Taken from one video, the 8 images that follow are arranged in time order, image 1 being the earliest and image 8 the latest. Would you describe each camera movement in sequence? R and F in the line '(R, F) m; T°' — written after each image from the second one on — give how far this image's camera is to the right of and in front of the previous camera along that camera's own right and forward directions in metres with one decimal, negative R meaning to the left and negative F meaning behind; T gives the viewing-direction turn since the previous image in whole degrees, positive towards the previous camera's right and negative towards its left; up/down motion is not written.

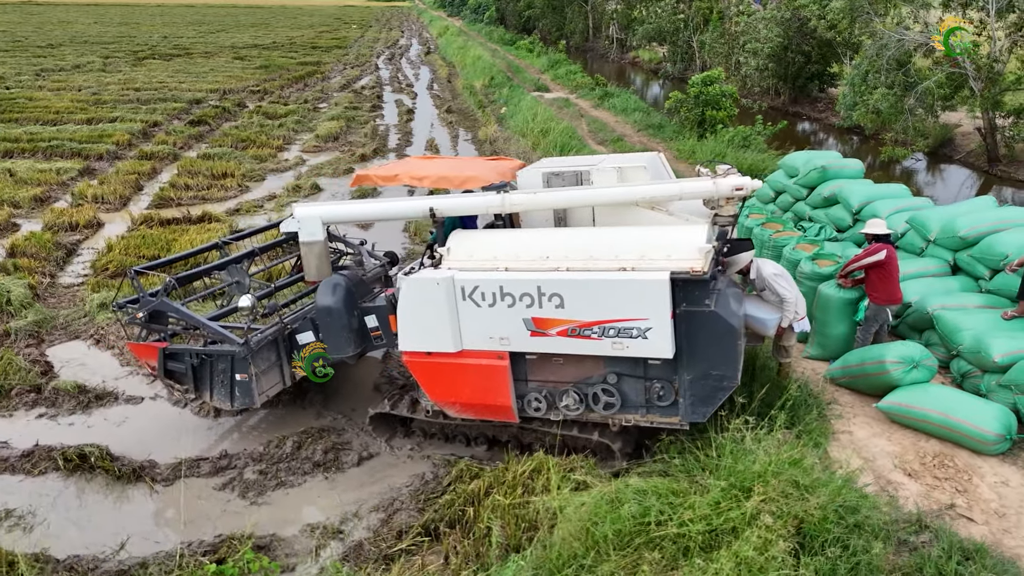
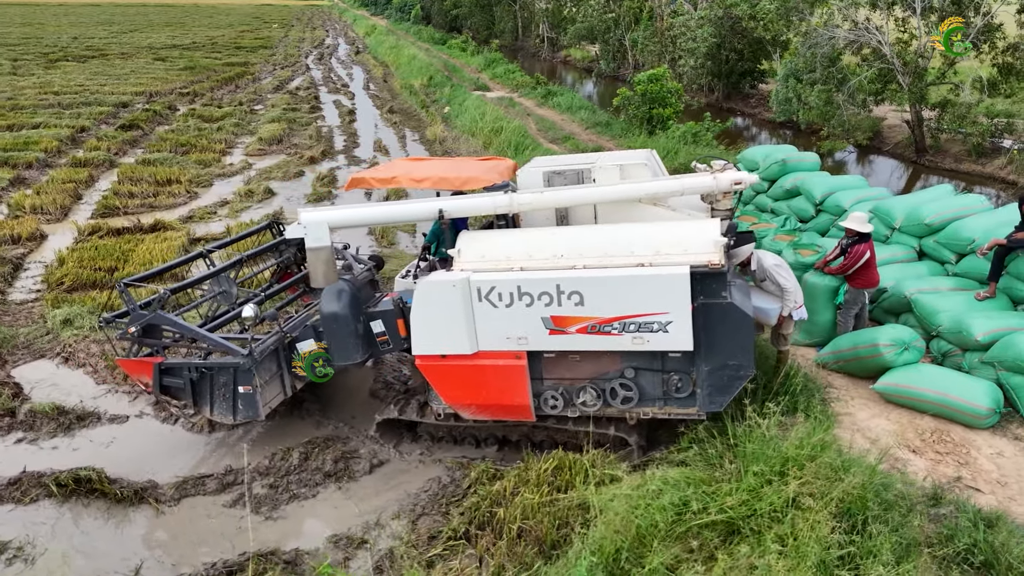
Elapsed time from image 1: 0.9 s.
(-0.5, 0.0) m; +5°
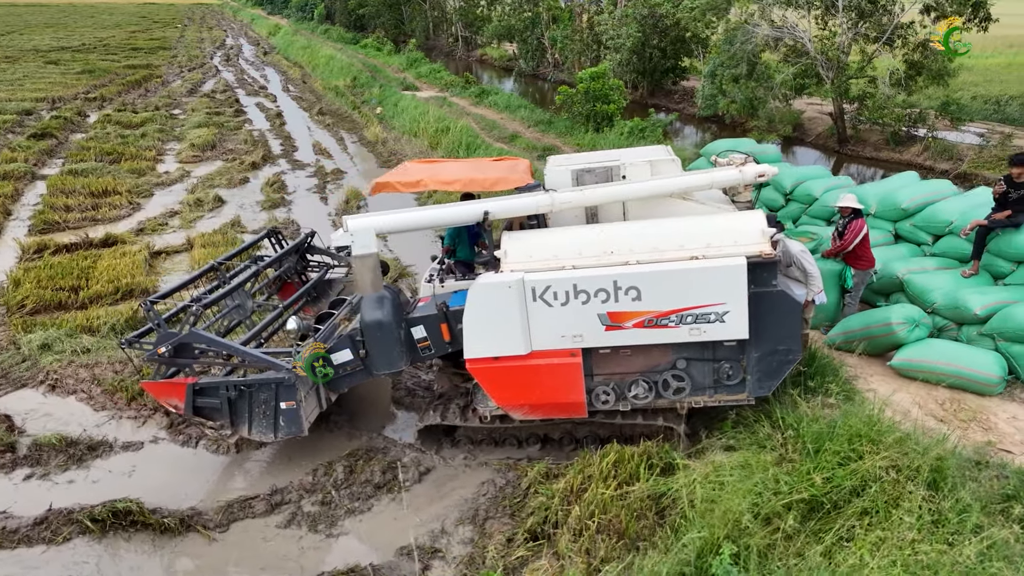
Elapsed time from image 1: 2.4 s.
(-0.8, 0.0) m; +6°
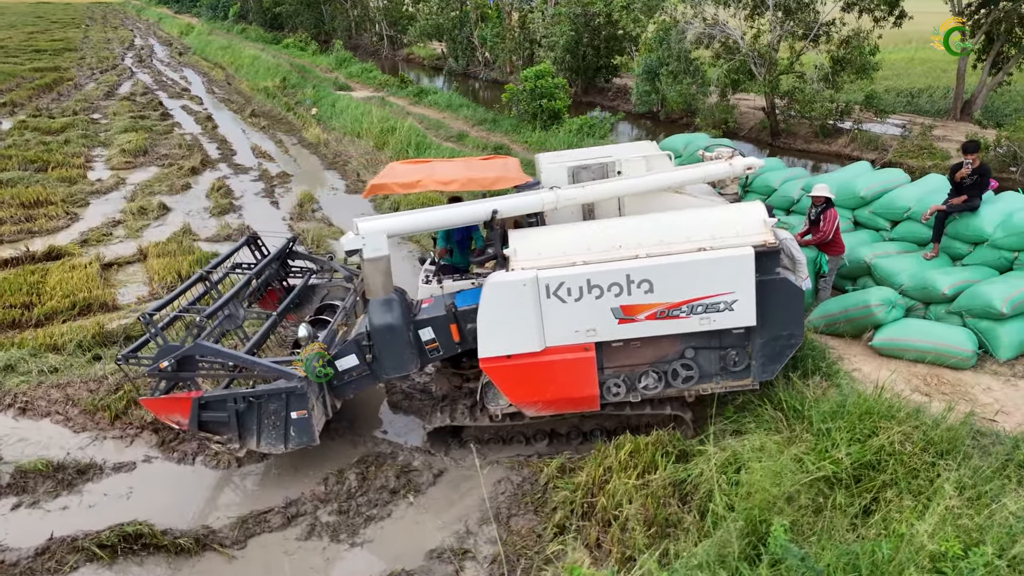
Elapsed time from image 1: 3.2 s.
(-0.5, 0.0) m; +5°
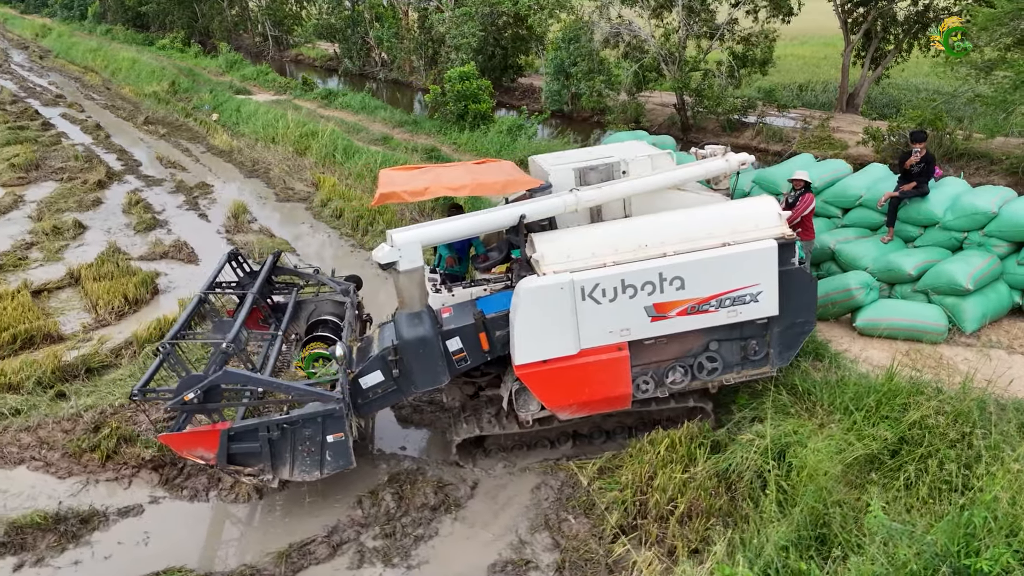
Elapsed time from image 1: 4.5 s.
(-0.8, +0.1) m; +8°
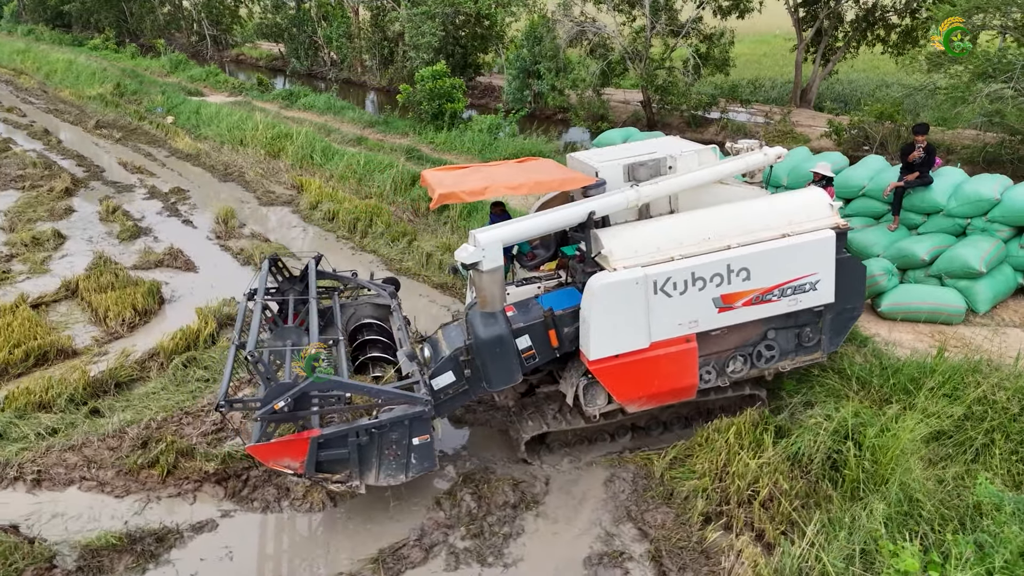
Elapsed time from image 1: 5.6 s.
(-0.8, 0.0) m; +4°
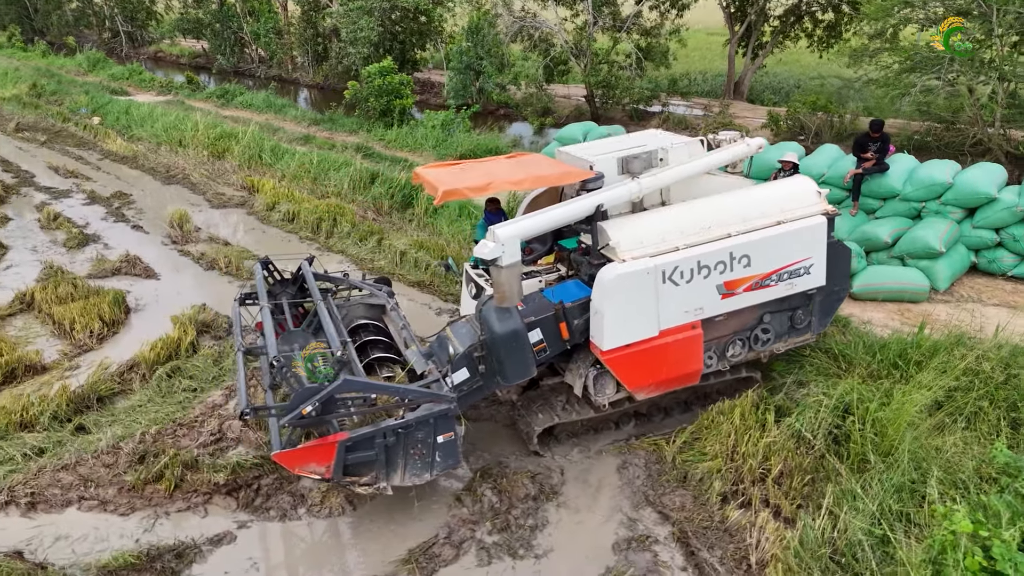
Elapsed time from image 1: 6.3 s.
(-0.5, 0.0) m; +5°
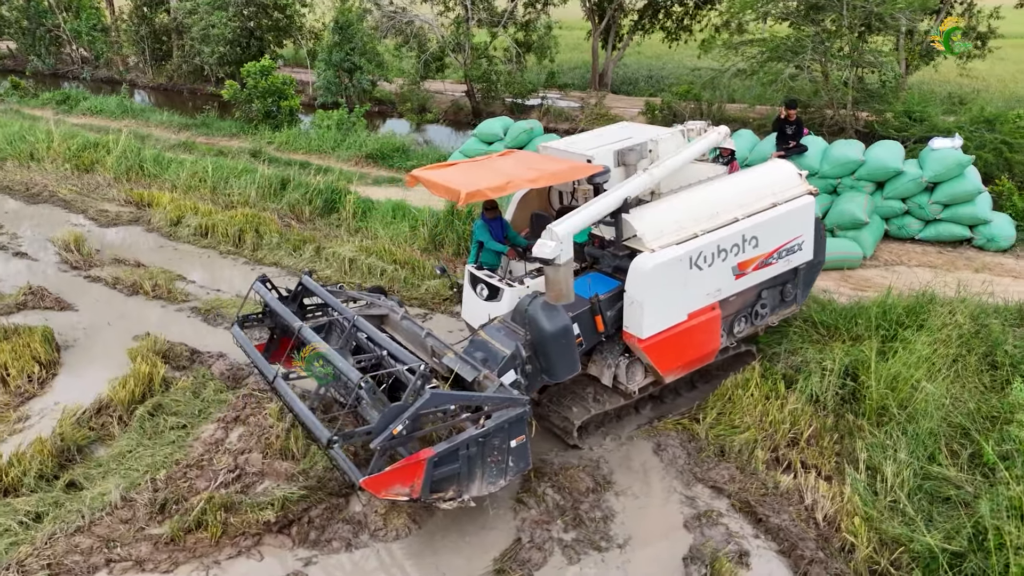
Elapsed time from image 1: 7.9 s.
(-1.2, +0.1) m; +11°
